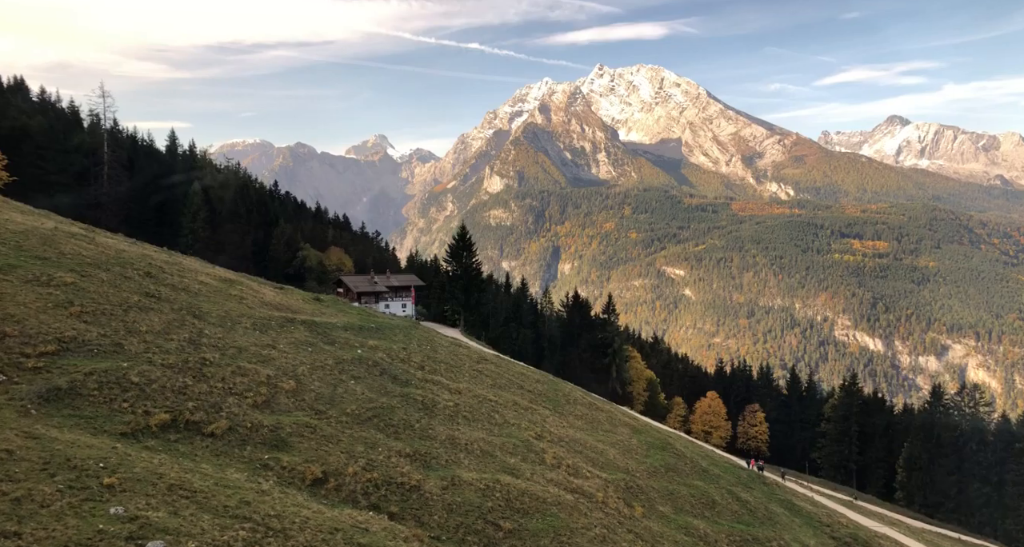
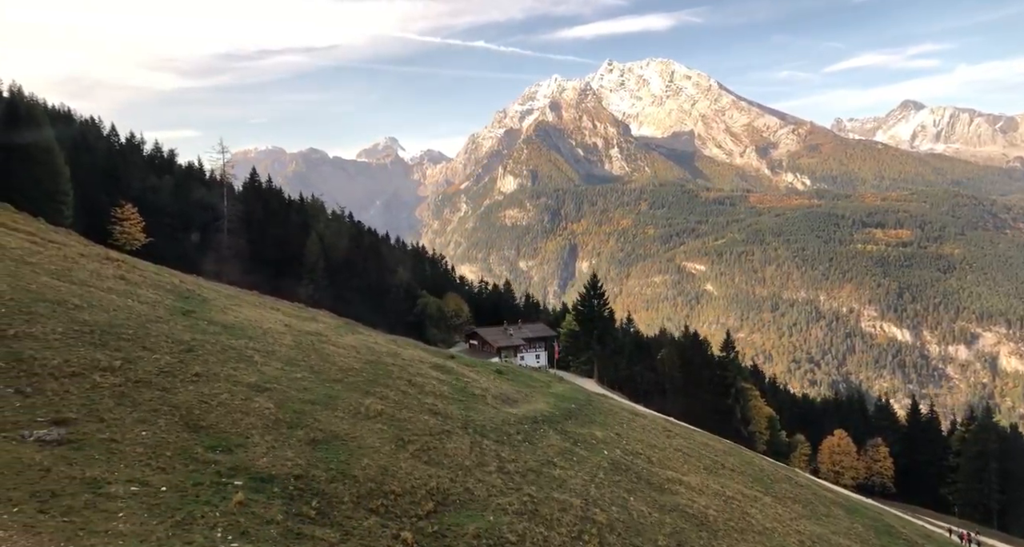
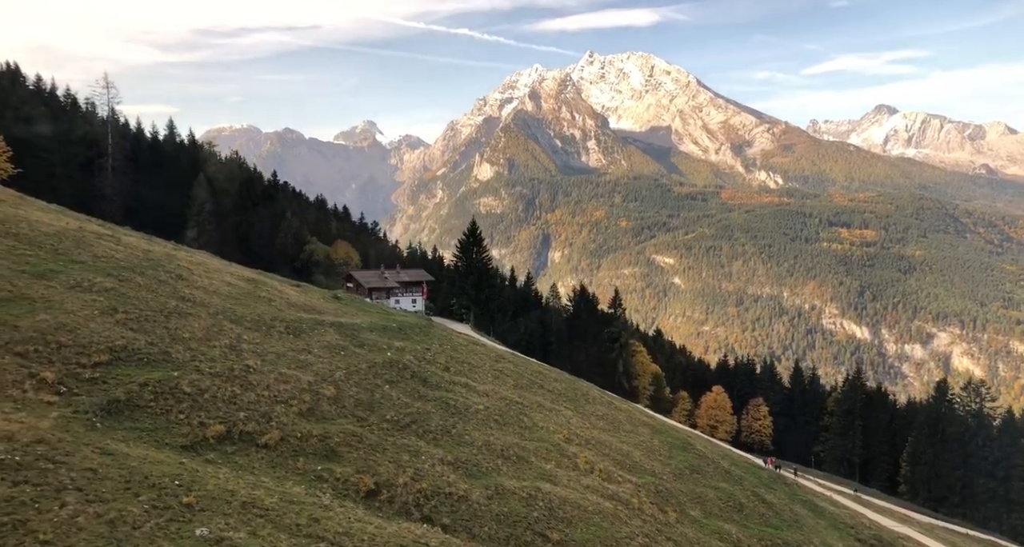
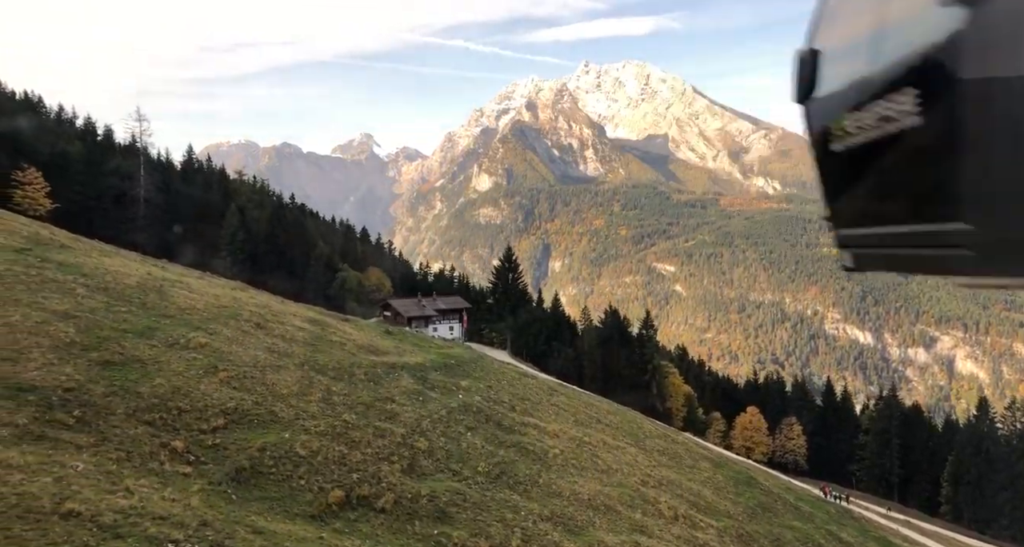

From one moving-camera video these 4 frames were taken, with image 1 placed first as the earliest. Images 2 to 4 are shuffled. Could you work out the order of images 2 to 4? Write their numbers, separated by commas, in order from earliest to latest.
3, 4, 2
